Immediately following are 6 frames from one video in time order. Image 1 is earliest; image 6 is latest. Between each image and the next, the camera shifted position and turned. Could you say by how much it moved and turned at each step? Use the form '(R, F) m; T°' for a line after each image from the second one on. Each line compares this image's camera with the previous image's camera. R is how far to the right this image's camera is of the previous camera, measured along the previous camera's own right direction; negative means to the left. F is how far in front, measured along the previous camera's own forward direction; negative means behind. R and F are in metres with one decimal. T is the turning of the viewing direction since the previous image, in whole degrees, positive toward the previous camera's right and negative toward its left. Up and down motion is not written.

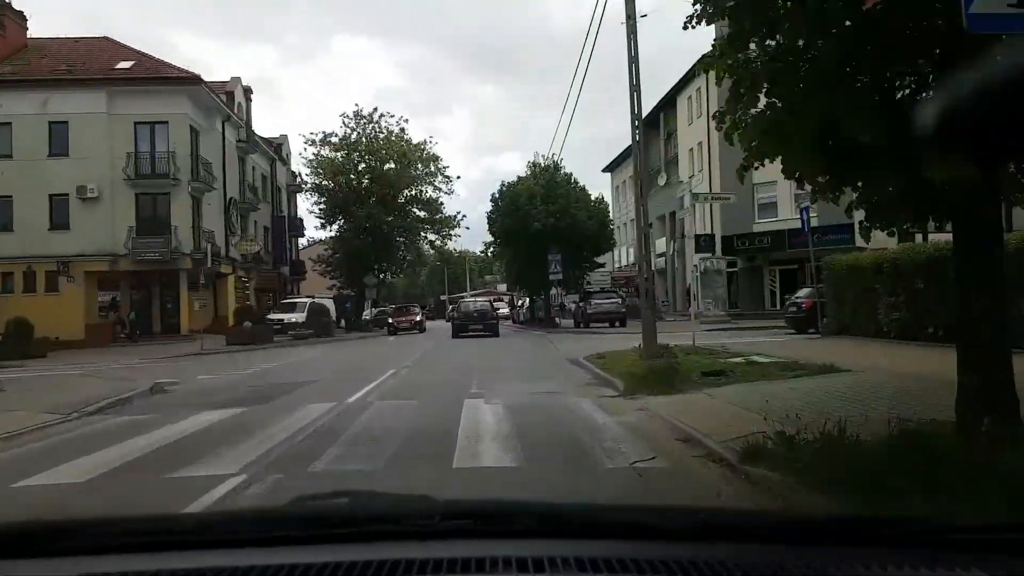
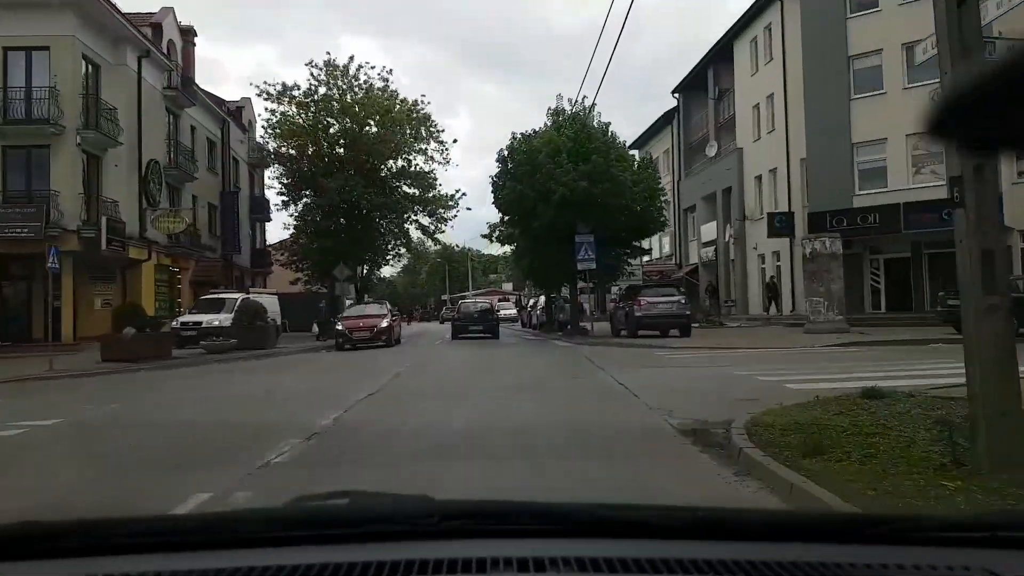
(-0.1, +1.7) m; 0°
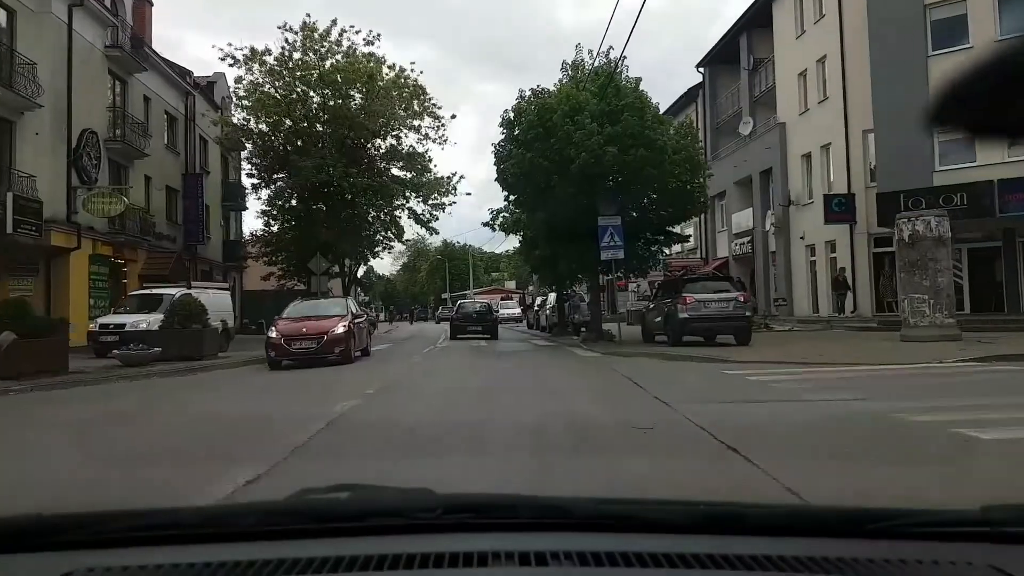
(0.0, +0.9) m; 0°
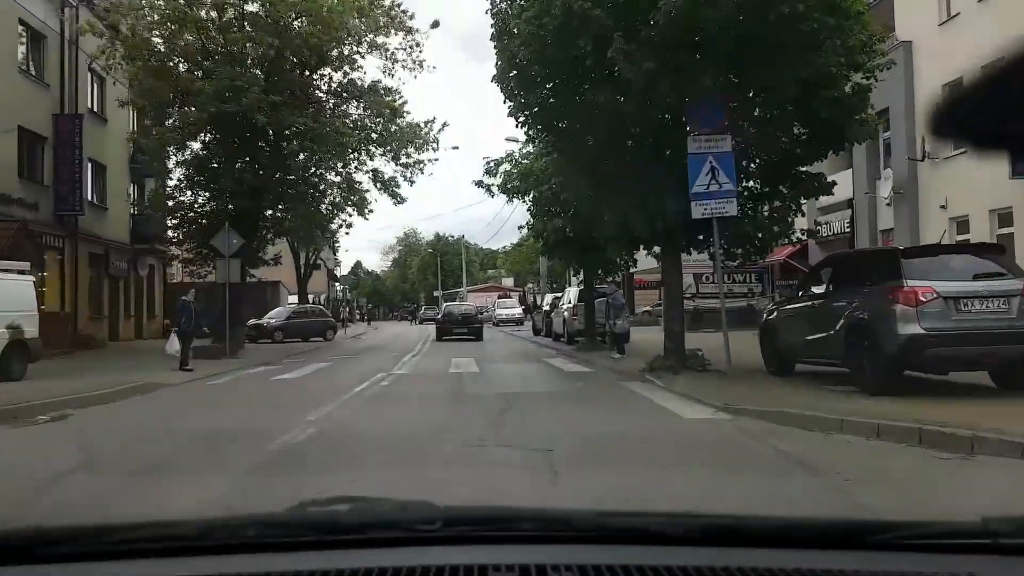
(-0.1, +1.0) m; 0°
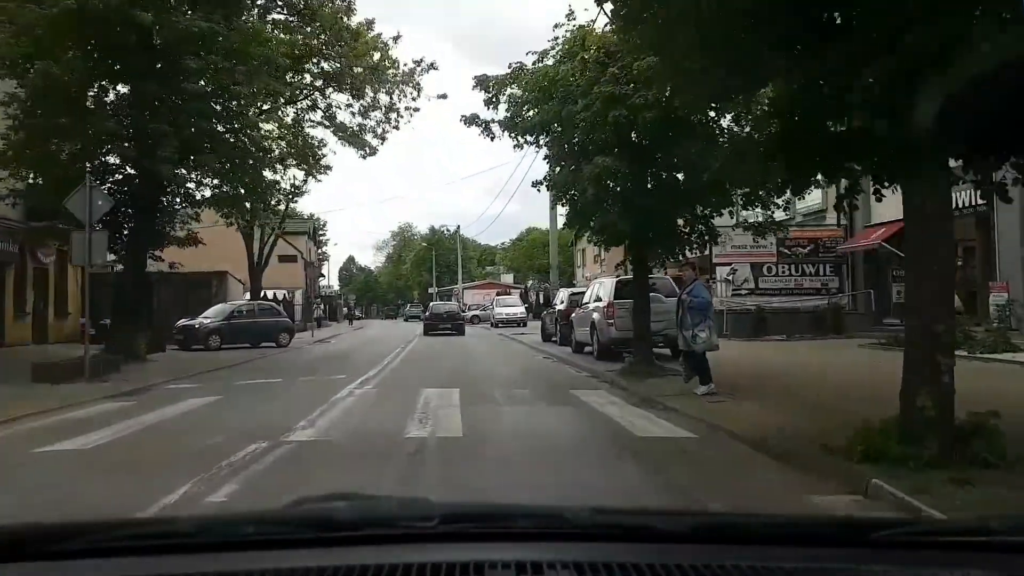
(0.0, -3.0) m; +1°
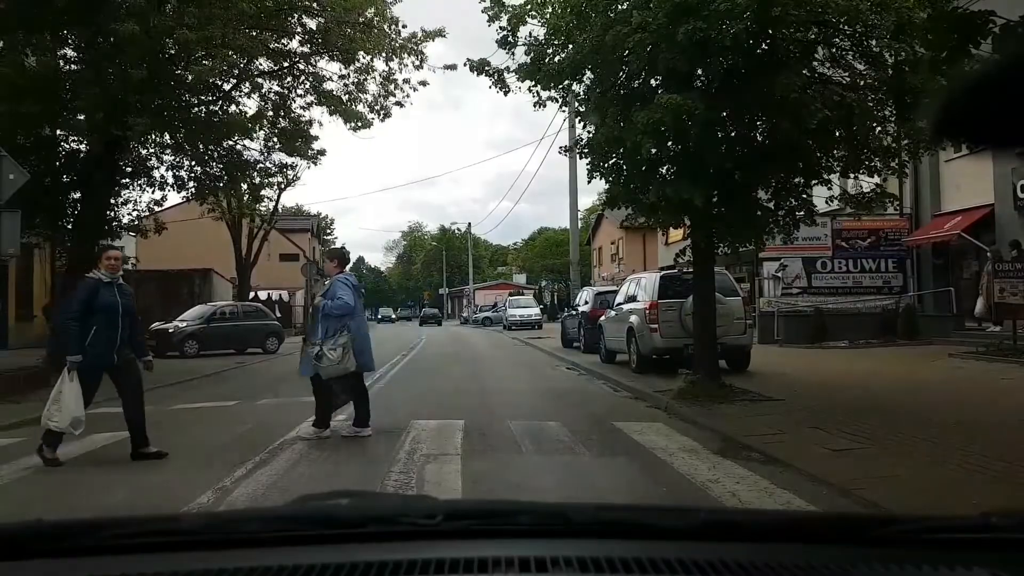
(-0.1, +2.9) m; -1°
